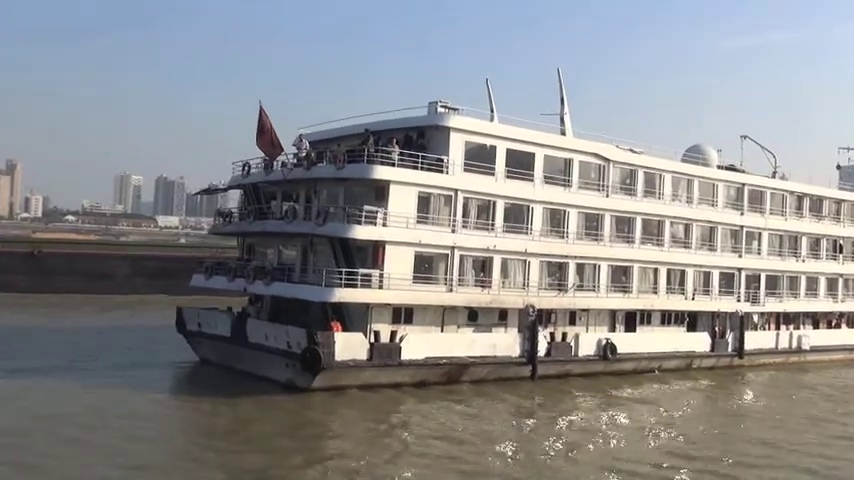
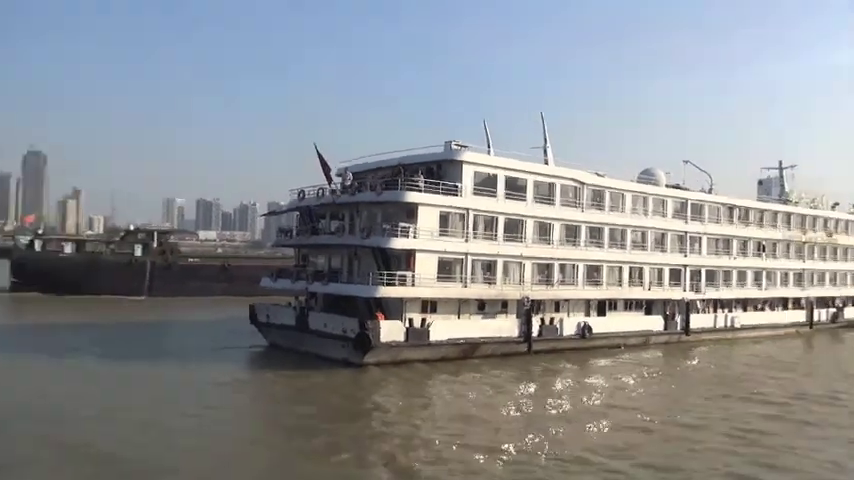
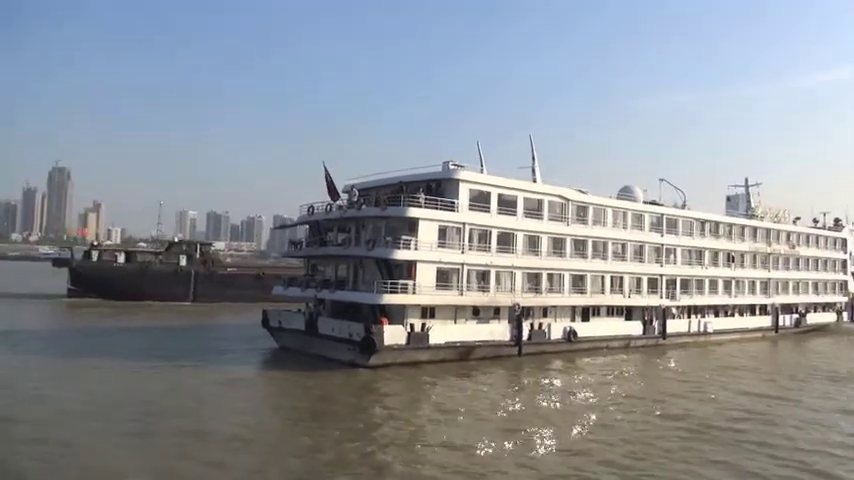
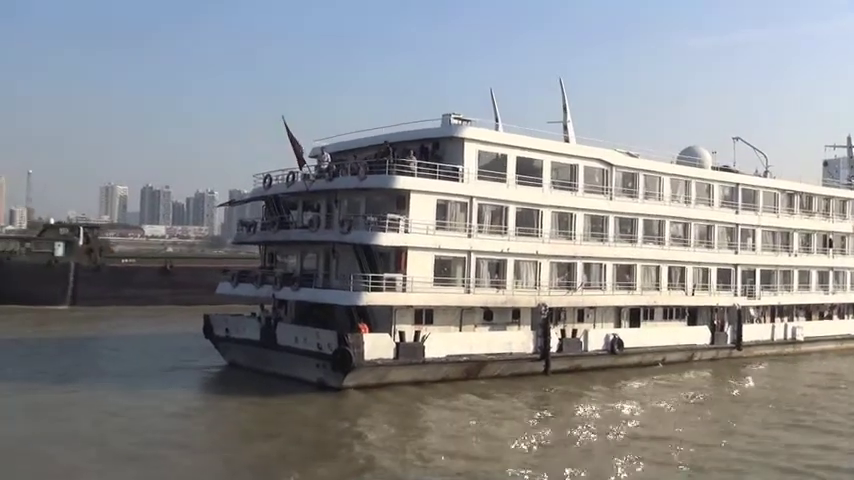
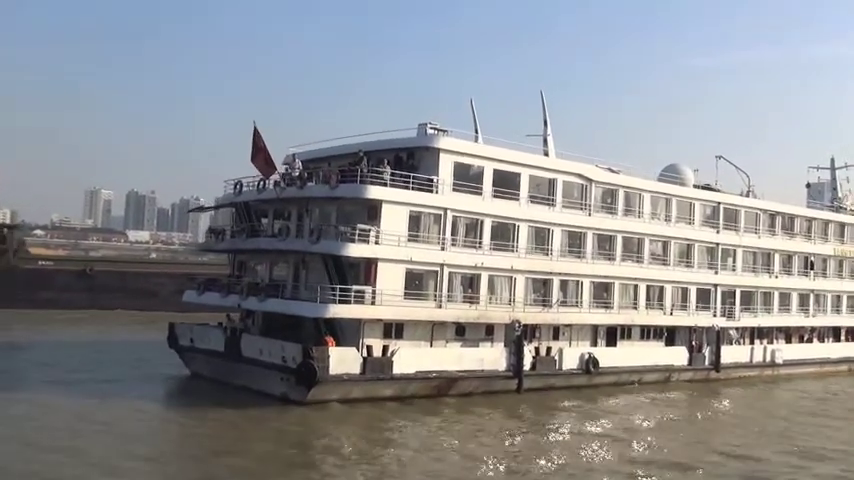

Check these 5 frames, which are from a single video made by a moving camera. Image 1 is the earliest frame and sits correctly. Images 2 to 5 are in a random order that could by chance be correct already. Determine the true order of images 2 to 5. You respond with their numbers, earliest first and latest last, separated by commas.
5, 4, 2, 3
